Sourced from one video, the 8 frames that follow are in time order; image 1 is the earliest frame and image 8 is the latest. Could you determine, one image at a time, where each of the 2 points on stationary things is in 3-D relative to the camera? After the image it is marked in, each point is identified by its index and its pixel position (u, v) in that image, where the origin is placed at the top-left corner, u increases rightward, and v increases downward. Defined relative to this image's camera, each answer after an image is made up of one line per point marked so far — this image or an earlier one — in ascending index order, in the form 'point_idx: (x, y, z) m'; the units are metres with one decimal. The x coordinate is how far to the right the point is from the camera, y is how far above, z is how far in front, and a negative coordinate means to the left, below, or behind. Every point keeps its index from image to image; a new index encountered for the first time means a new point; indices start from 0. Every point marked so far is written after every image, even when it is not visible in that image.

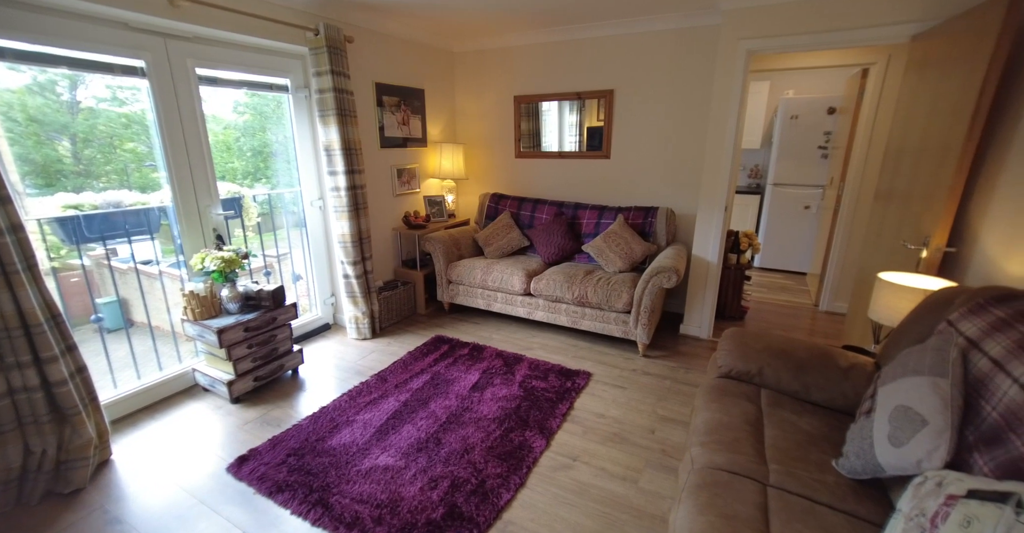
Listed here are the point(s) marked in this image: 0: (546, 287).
0: (+0.2, -0.1, +3.1) m
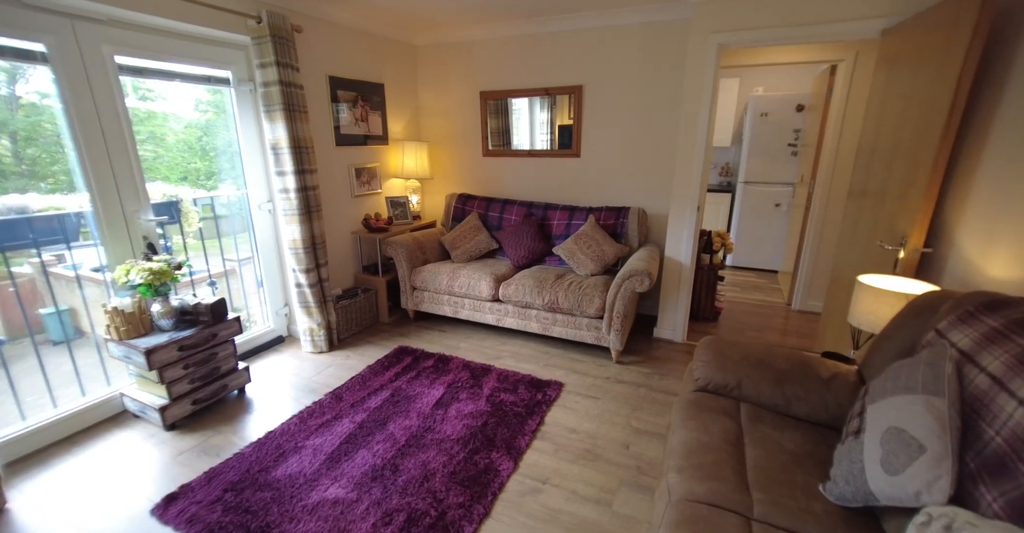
0: (0.0, -0.2, +3.0) m
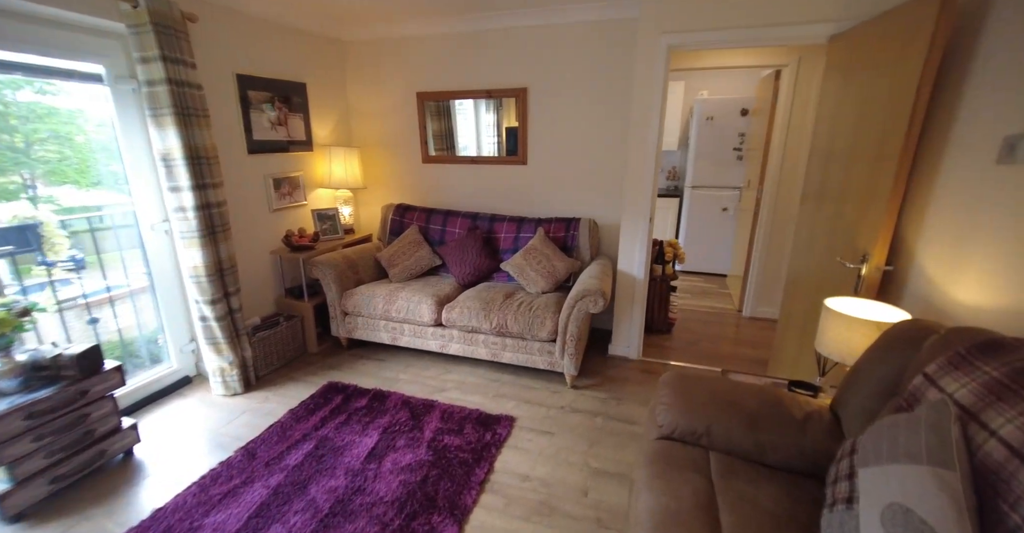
0: (-0.3, -0.3, +2.7) m
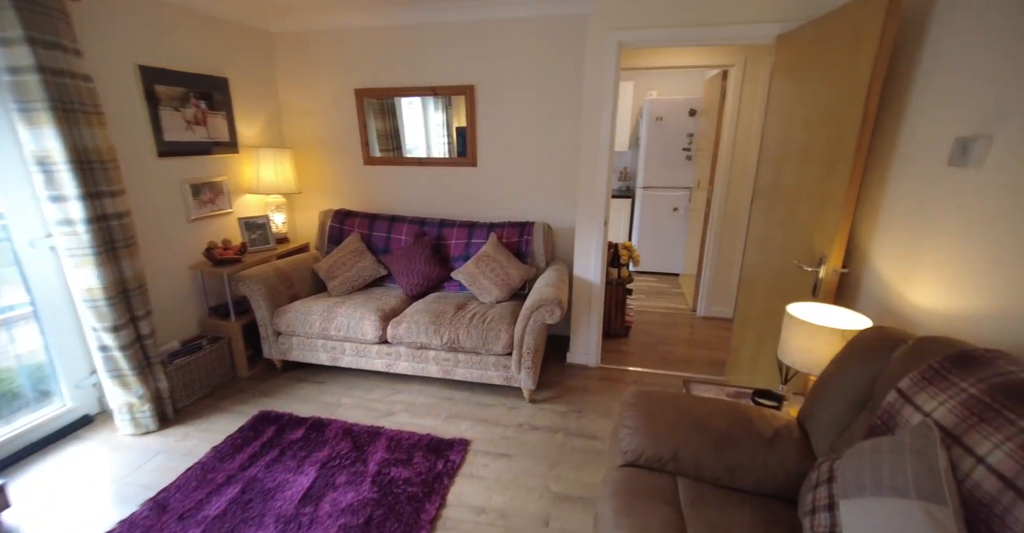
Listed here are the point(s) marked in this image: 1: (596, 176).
0: (-0.6, -0.4, +2.5) m
1: (+0.5, +0.6, +2.7) m
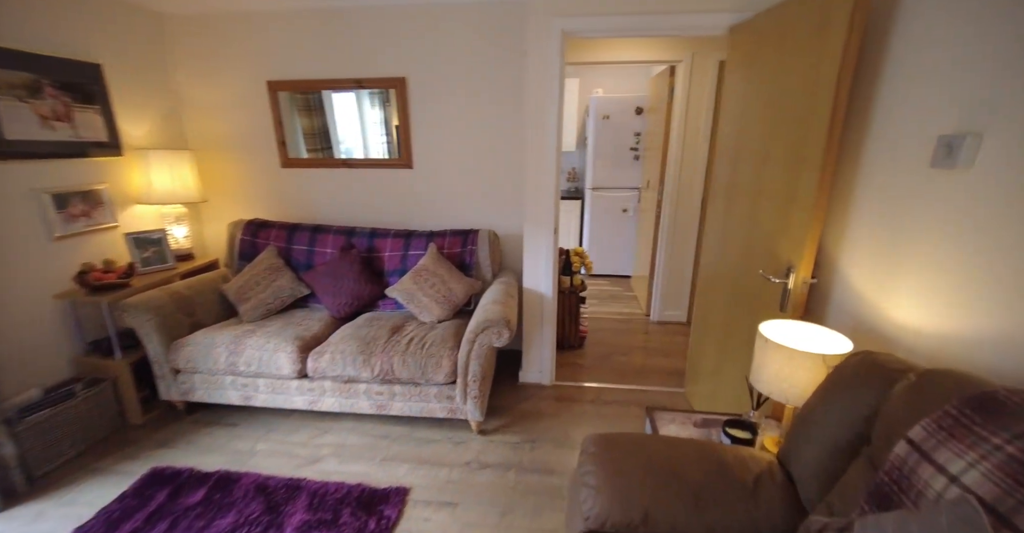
0: (-0.9, -0.5, +2.1) m
1: (+0.2, +0.5, +2.4) m
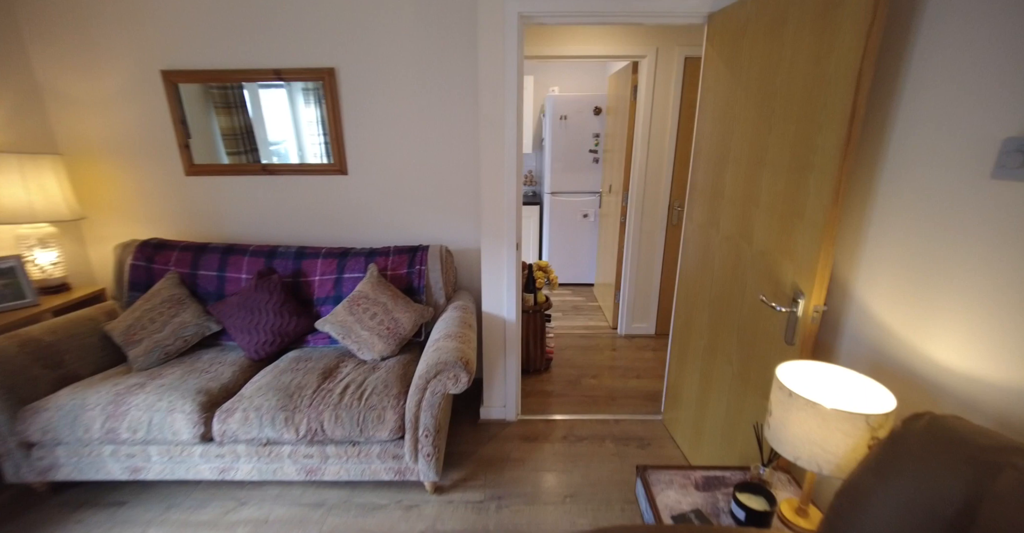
0: (-1.0, -0.6, +1.7) m
1: (0.0, +0.4, +2.1) m
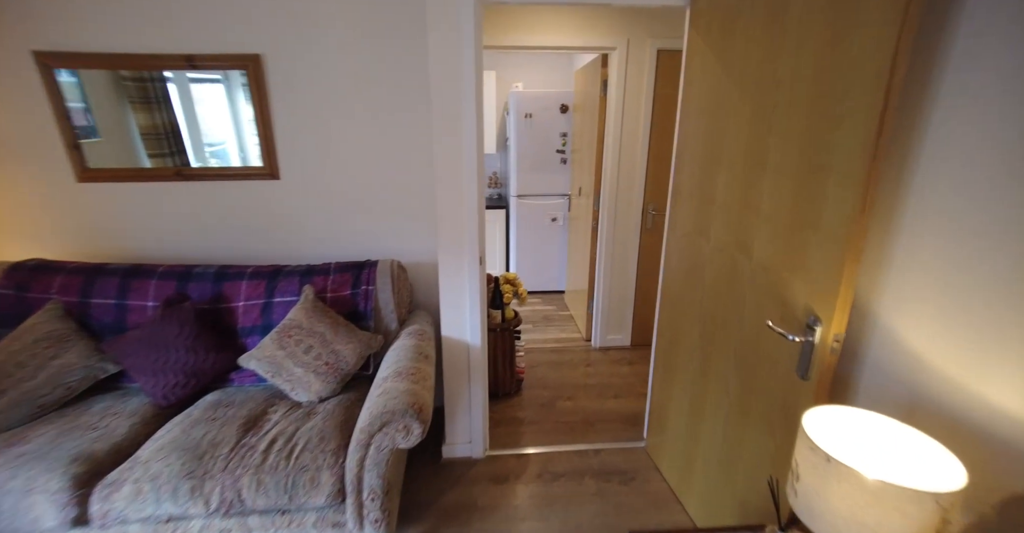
0: (-1.2, -0.7, +1.3) m
1: (-0.2, +0.3, +1.8) m
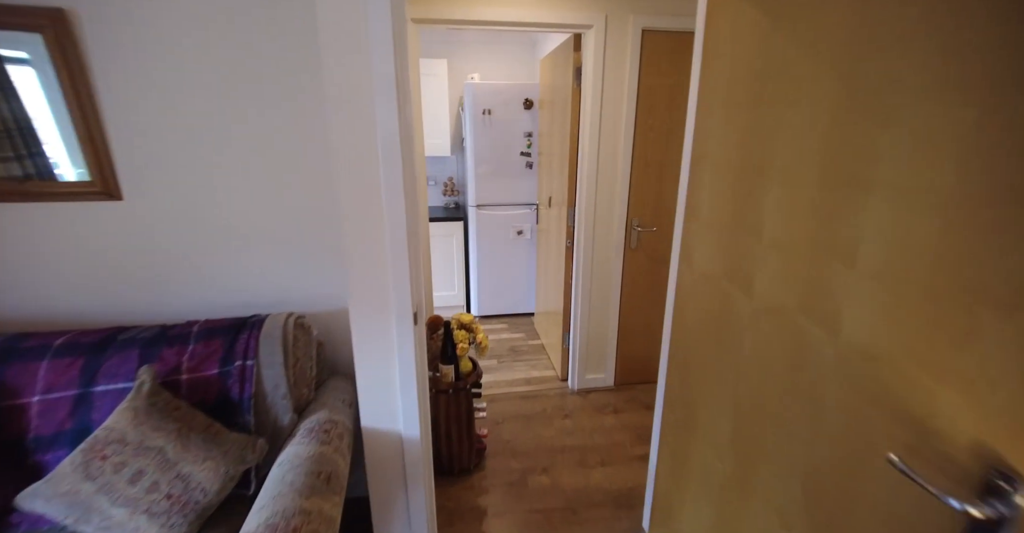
0: (-1.2, -0.9, +0.7) m
1: (-0.4, +0.1, +1.2) m
